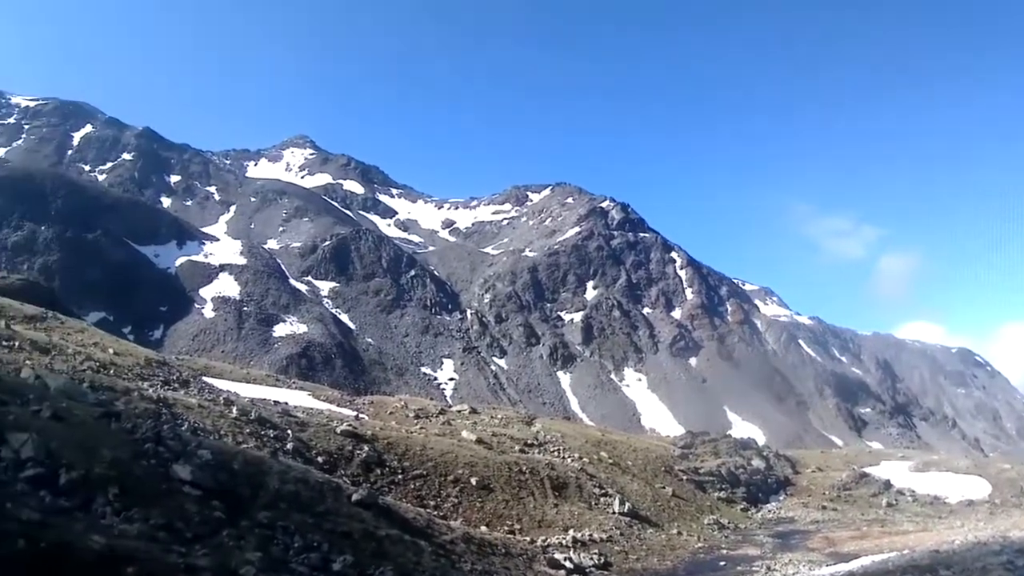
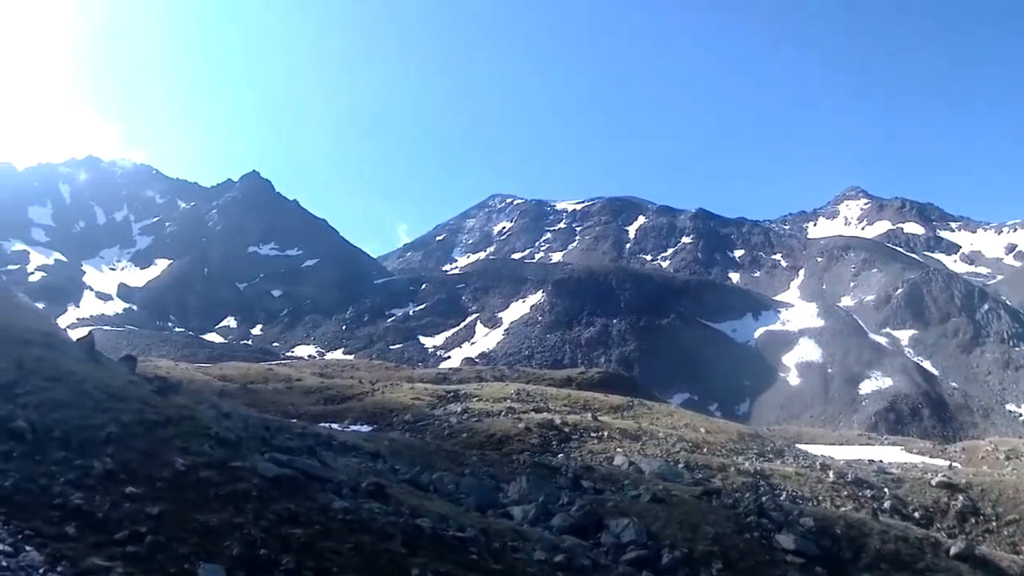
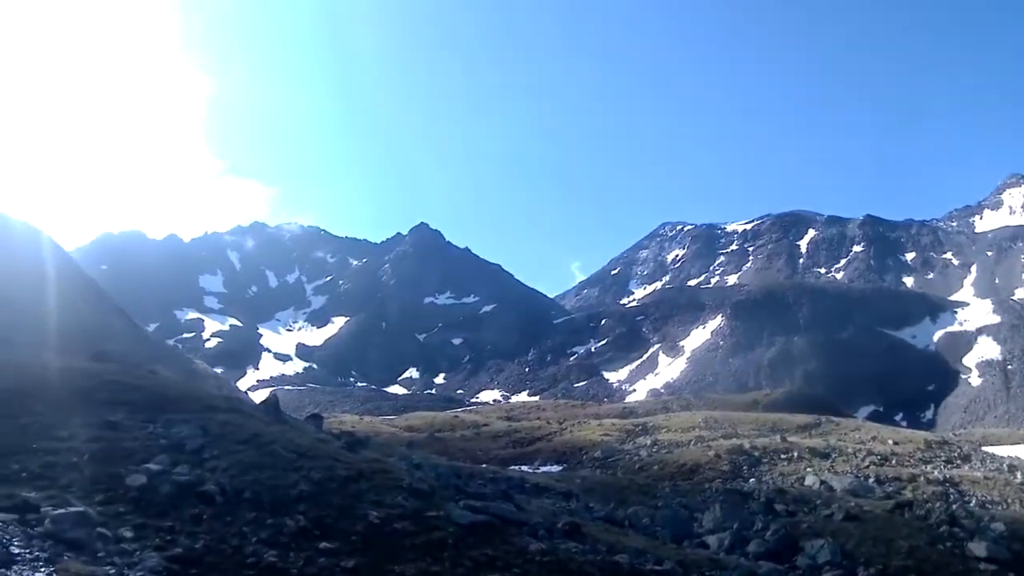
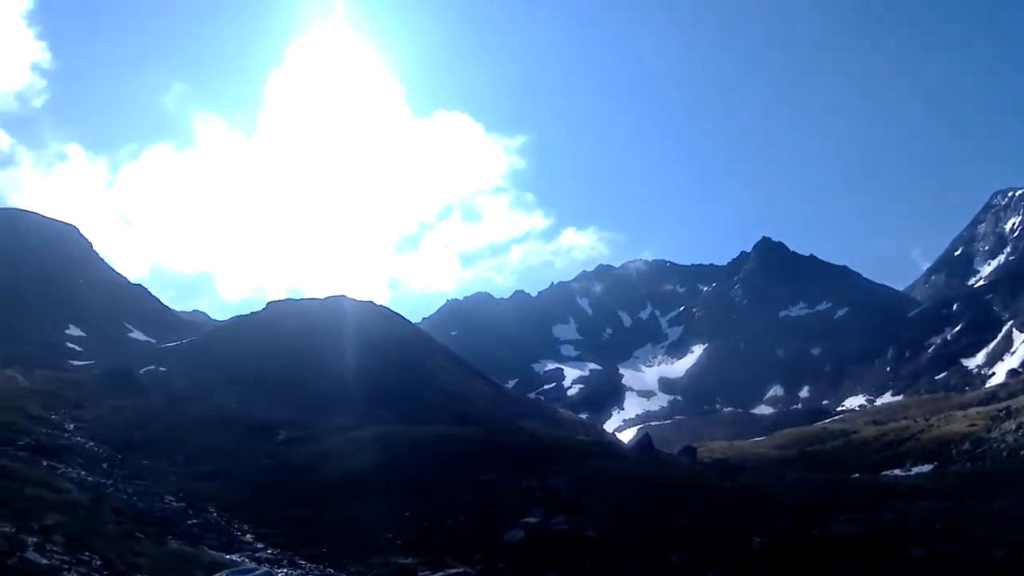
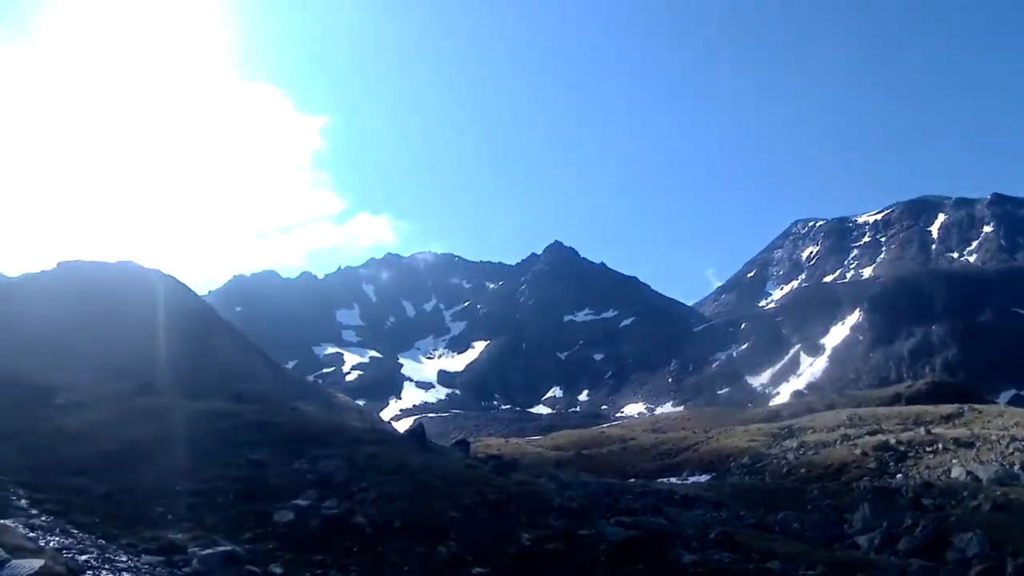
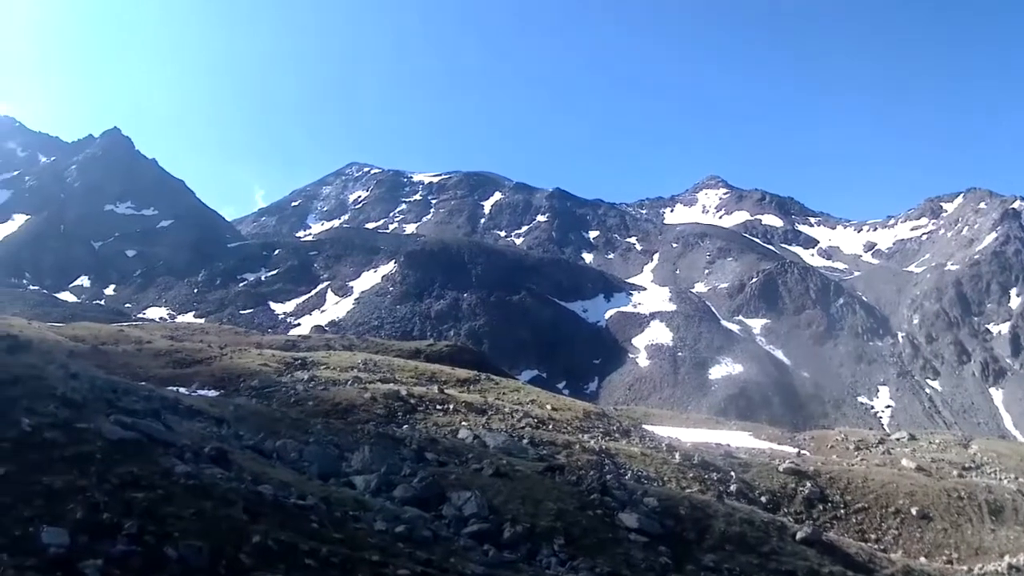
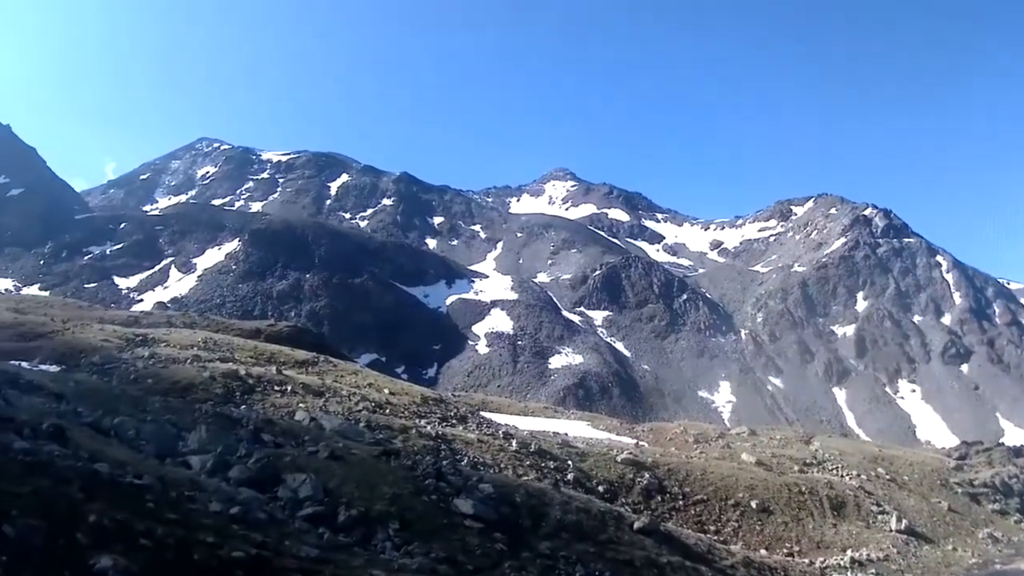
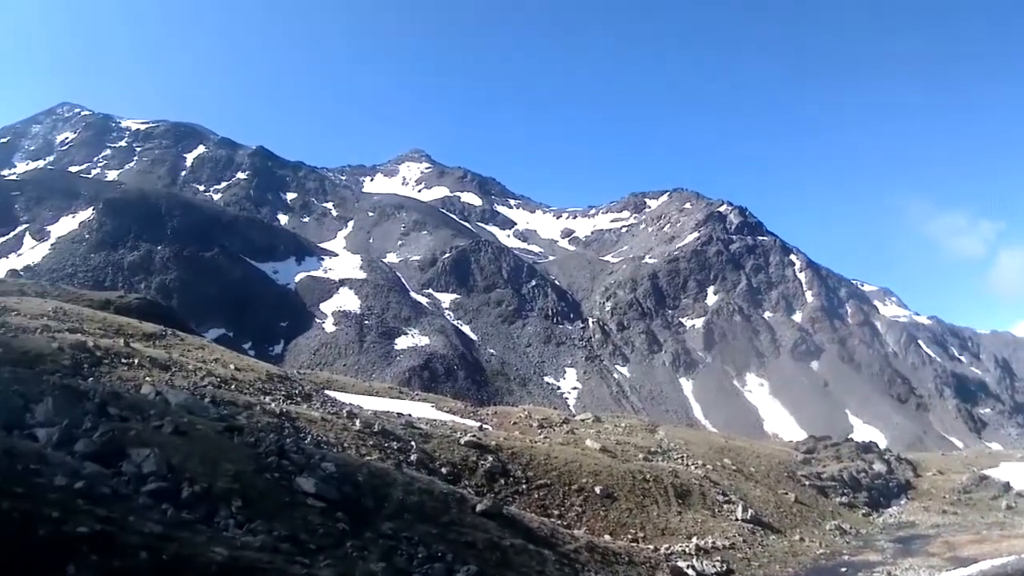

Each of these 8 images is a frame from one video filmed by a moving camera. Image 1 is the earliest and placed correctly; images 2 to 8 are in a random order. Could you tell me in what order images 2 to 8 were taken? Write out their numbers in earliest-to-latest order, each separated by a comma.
8, 7, 6, 2, 3, 5, 4
